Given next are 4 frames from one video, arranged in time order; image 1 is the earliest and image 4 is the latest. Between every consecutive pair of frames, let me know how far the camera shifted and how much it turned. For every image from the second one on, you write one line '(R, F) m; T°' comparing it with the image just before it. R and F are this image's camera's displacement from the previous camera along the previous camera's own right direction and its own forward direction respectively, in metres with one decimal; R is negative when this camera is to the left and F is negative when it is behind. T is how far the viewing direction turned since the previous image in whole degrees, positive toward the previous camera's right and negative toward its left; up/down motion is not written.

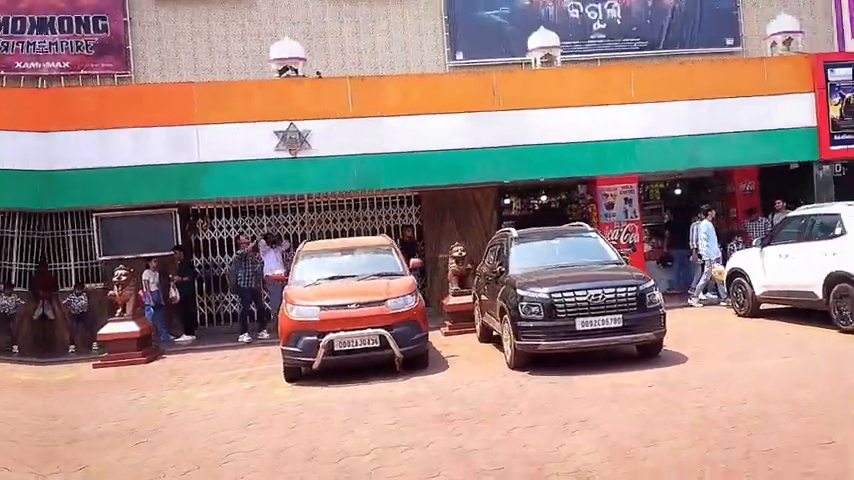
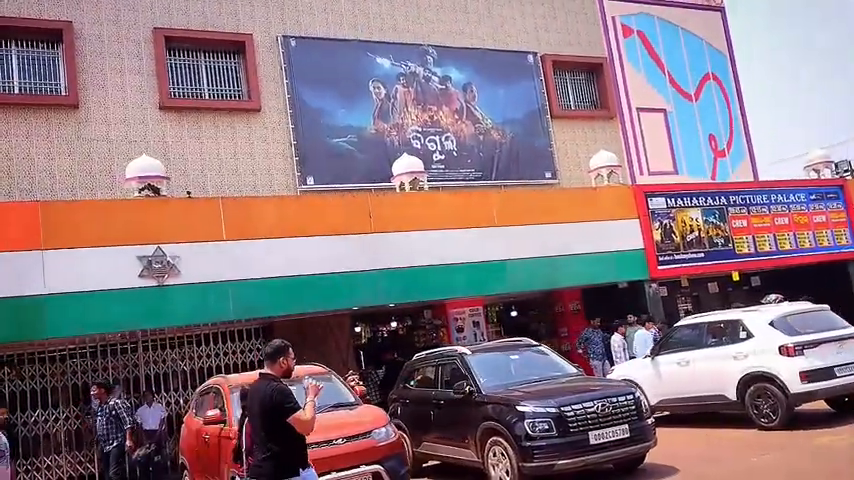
(-2.5, +1.1) m; +22°
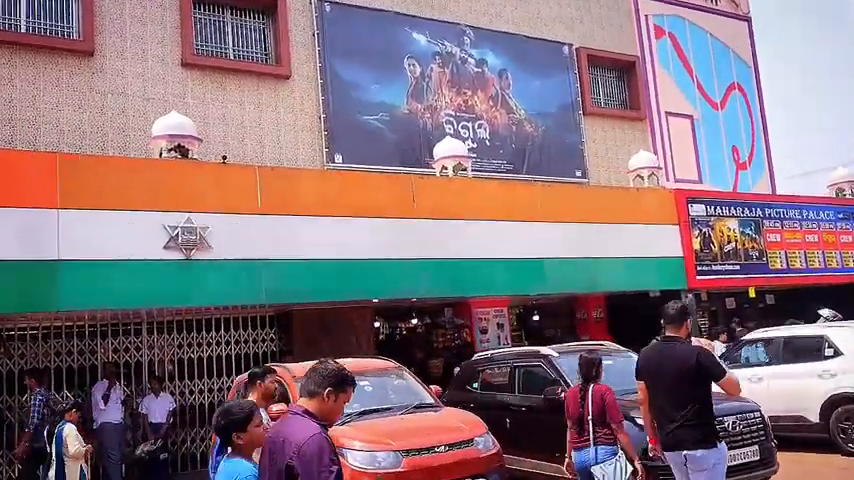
(-1.4, +1.1) m; +4°
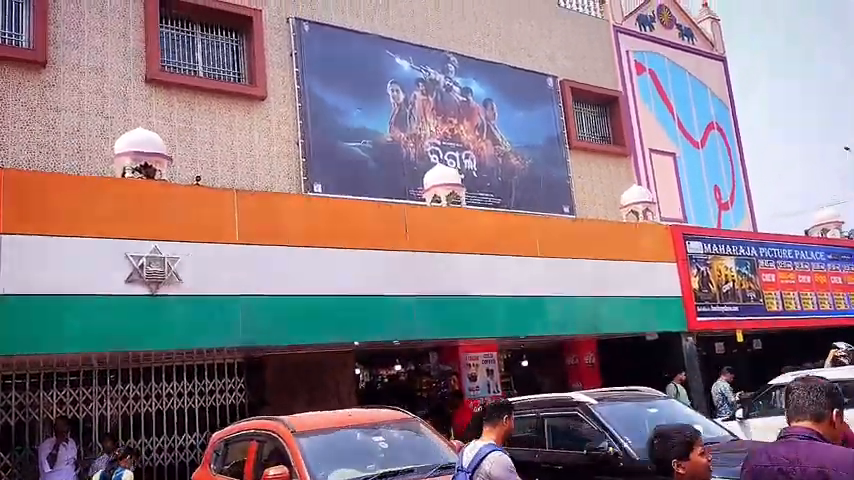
(-0.6, +1.1) m; +4°
